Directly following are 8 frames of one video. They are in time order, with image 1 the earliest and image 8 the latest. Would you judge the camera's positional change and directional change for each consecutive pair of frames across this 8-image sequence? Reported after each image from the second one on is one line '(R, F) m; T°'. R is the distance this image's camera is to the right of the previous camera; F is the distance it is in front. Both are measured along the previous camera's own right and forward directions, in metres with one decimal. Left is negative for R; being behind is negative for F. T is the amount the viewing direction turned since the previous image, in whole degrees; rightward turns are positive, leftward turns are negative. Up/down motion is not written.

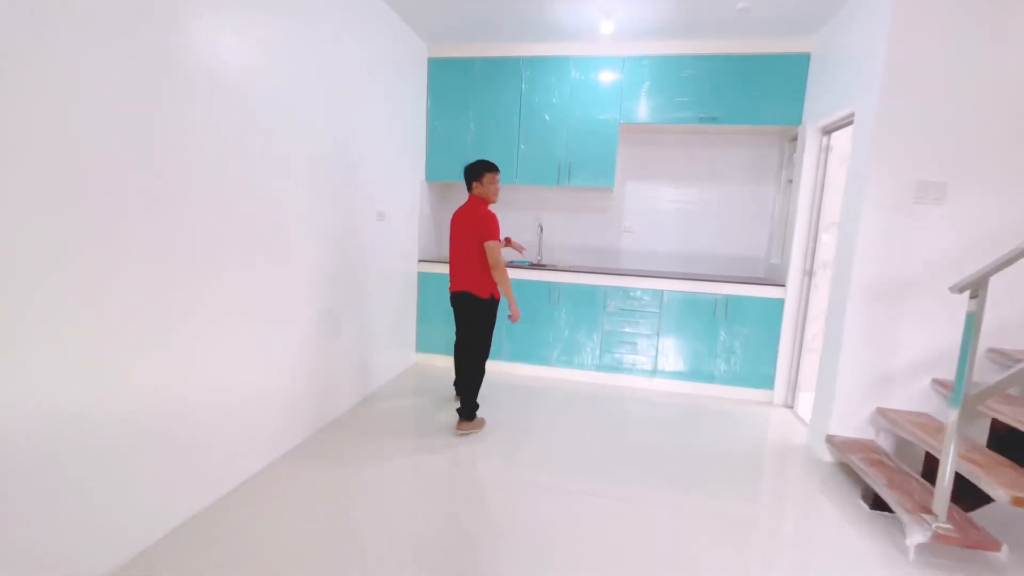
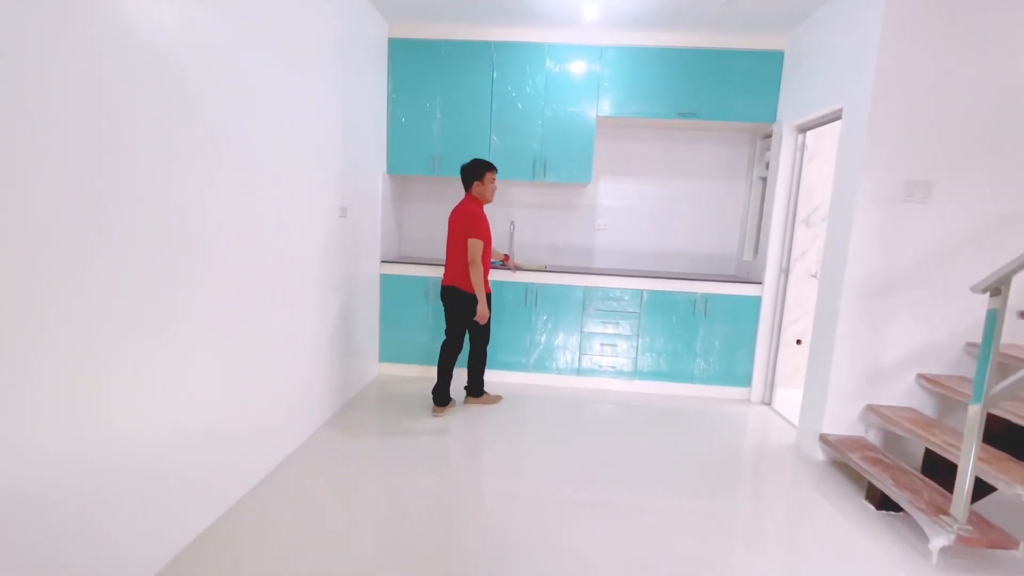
(-0.3, +0.3) m; +7°
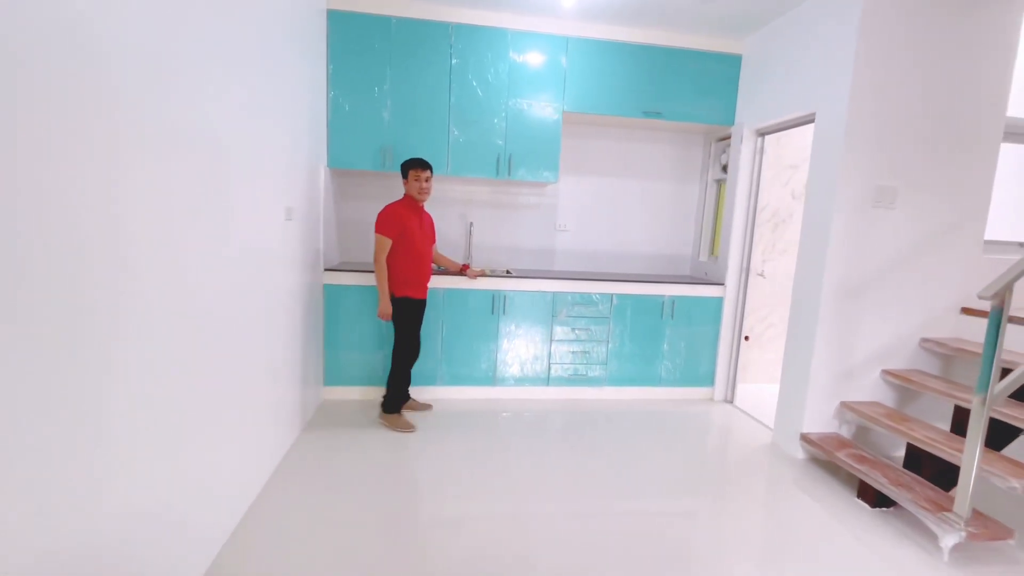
(-0.4, +0.3) m; +11°
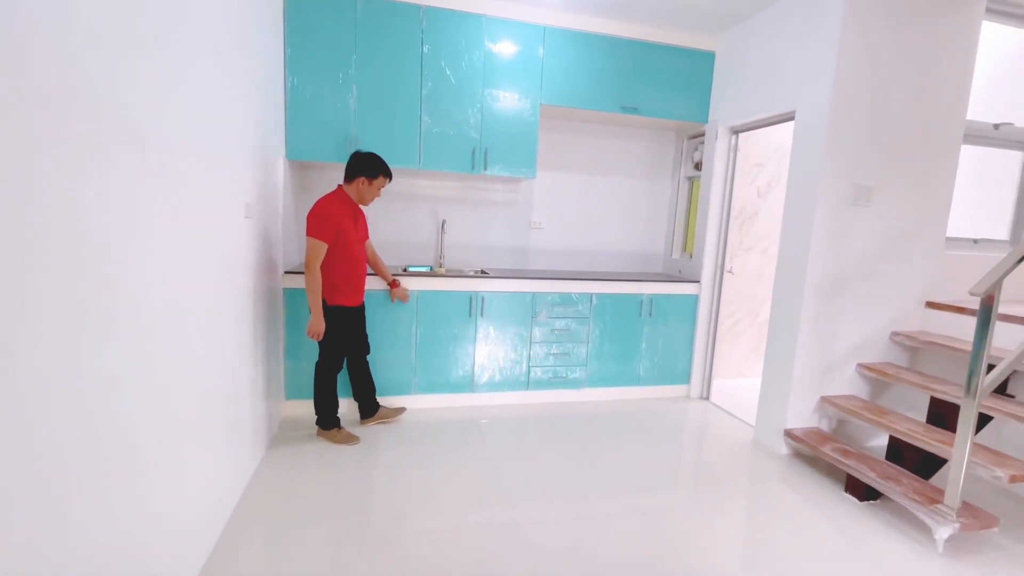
(-0.2, +0.2) m; +6°
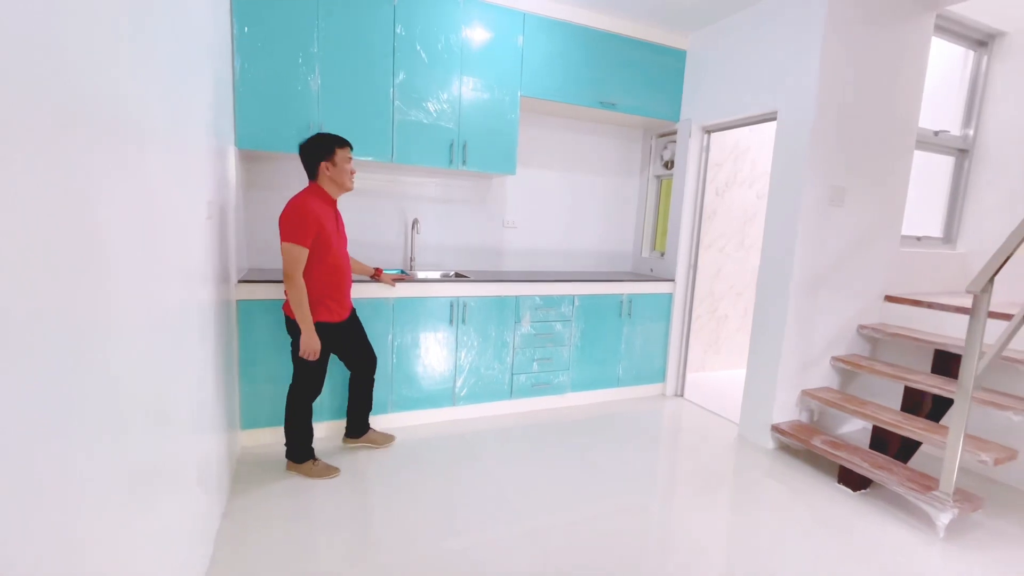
(-0.4, +0.2) m; +9°
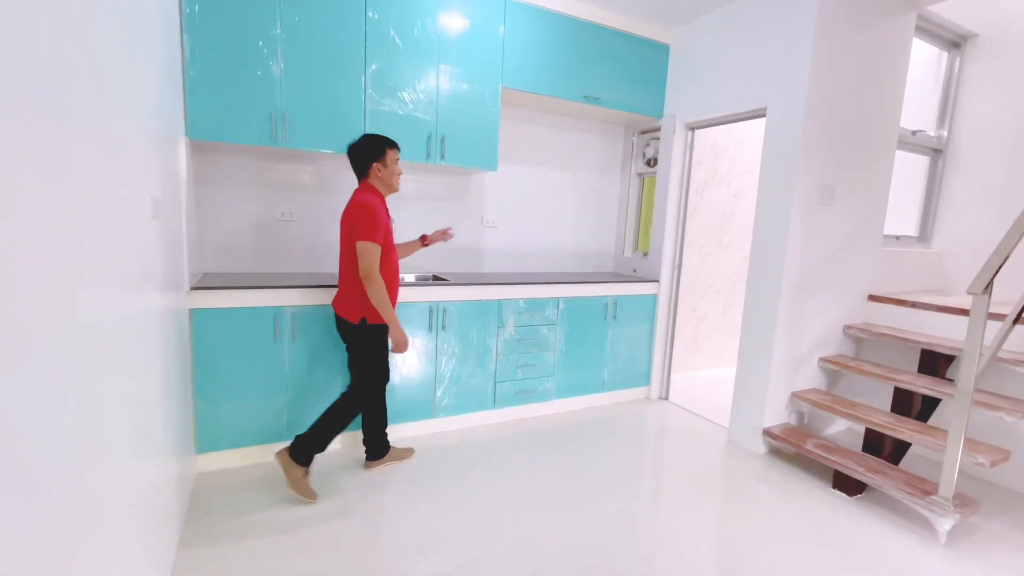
(-0.1, +0.2) m; +4°
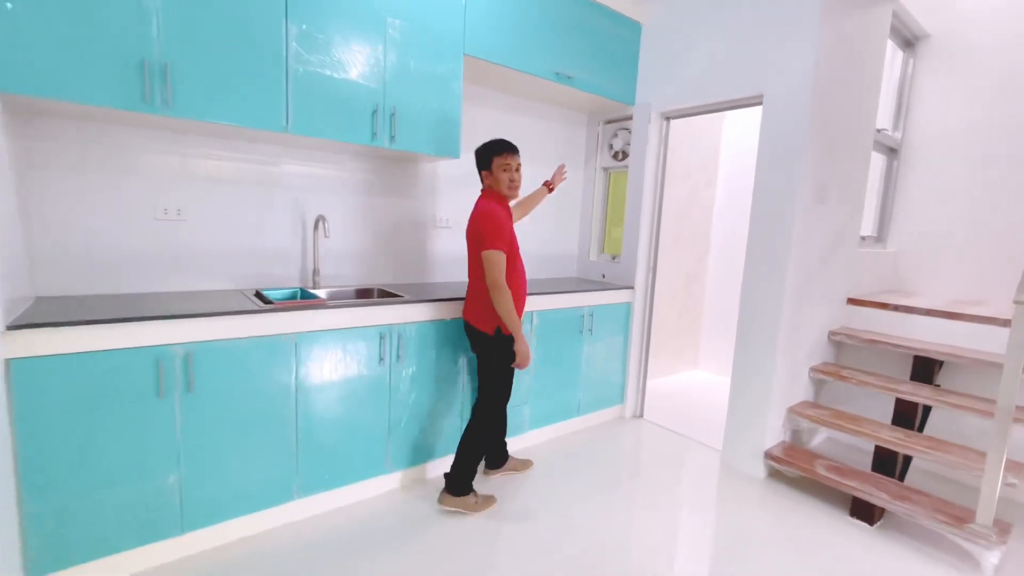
(-0.3, +0.5) m; +10°
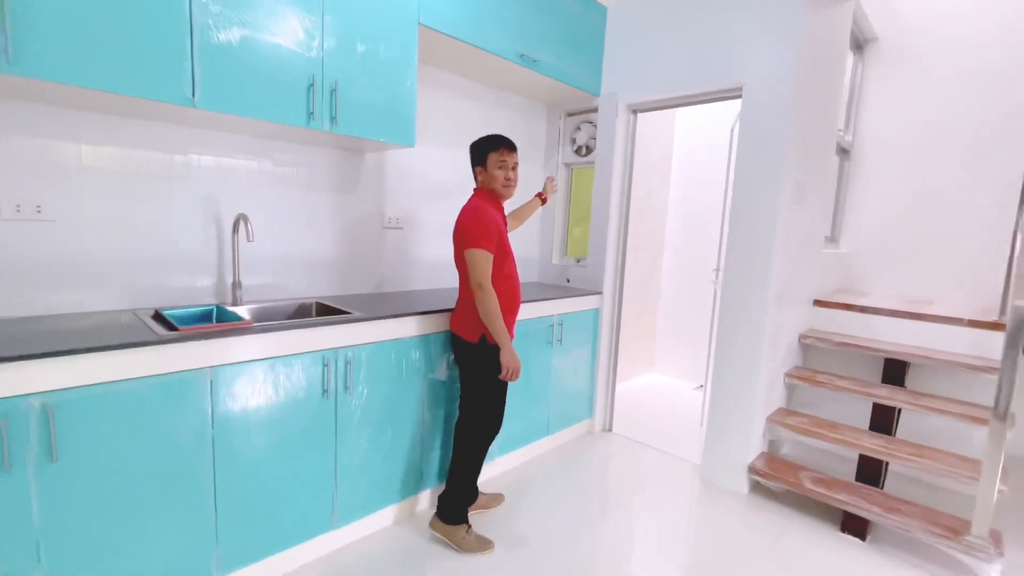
(-0.1, +0.3) m; +8°
